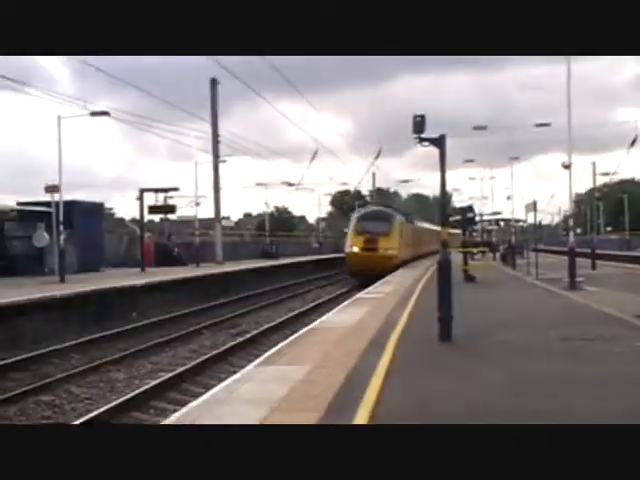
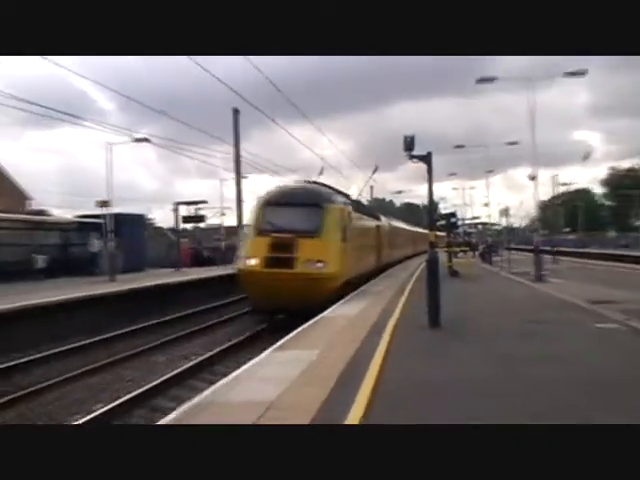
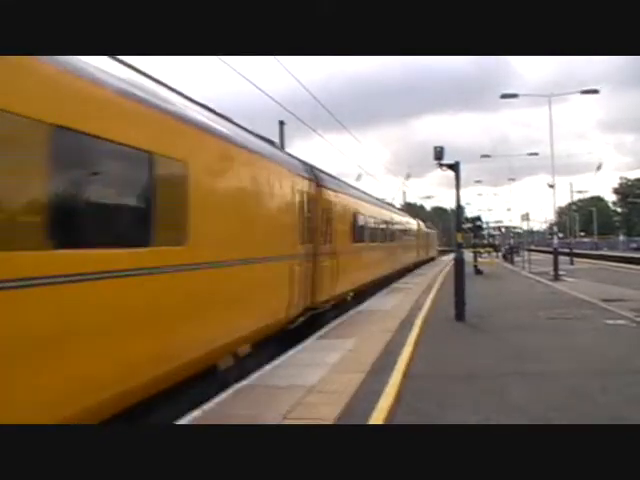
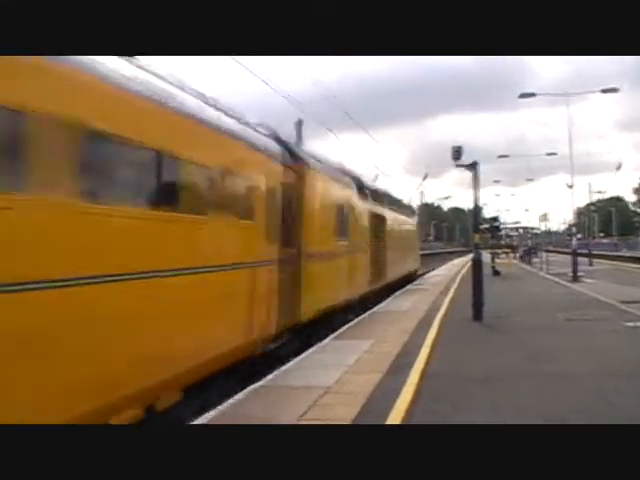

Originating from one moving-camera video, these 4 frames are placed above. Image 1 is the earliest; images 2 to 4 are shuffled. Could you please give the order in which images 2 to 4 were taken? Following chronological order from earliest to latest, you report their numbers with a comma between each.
2, 3, 4
